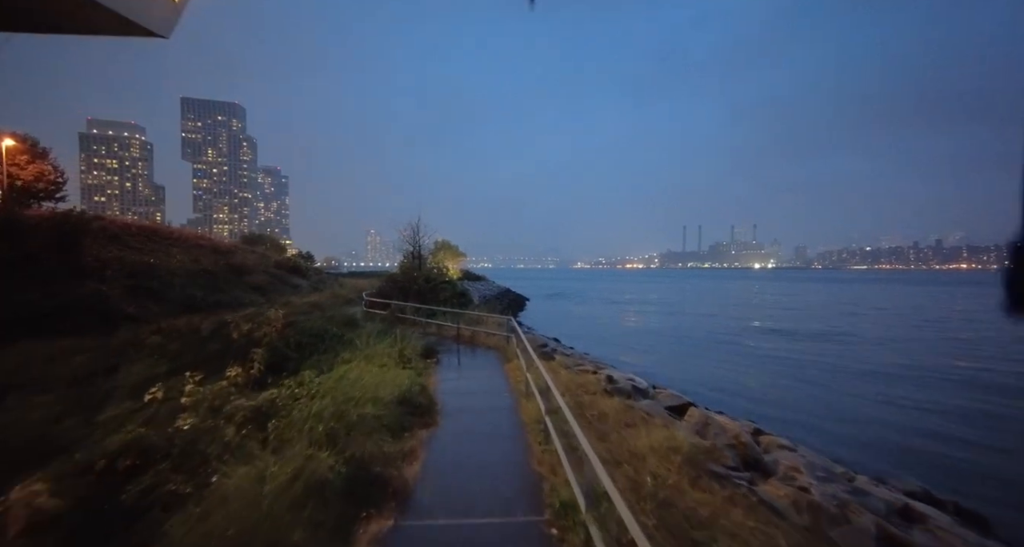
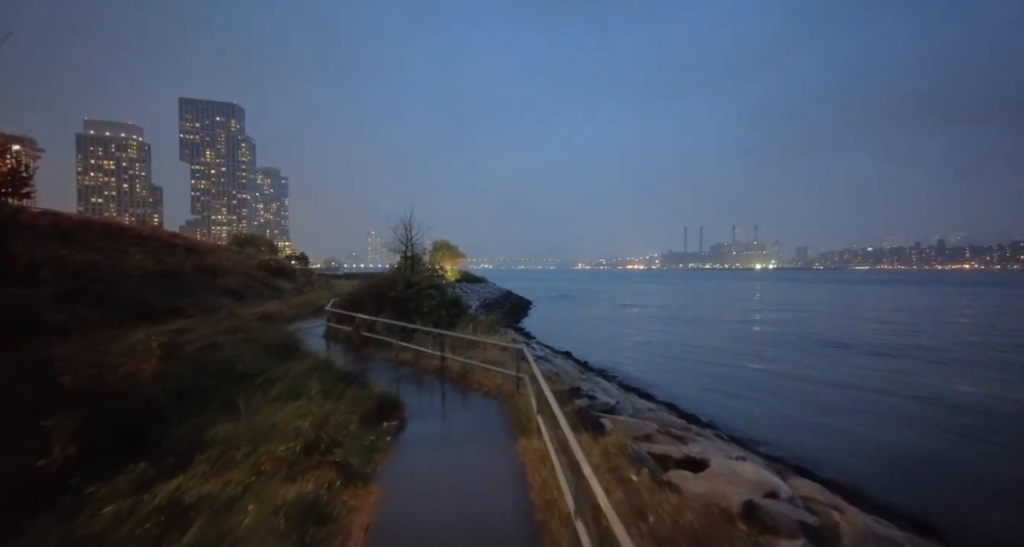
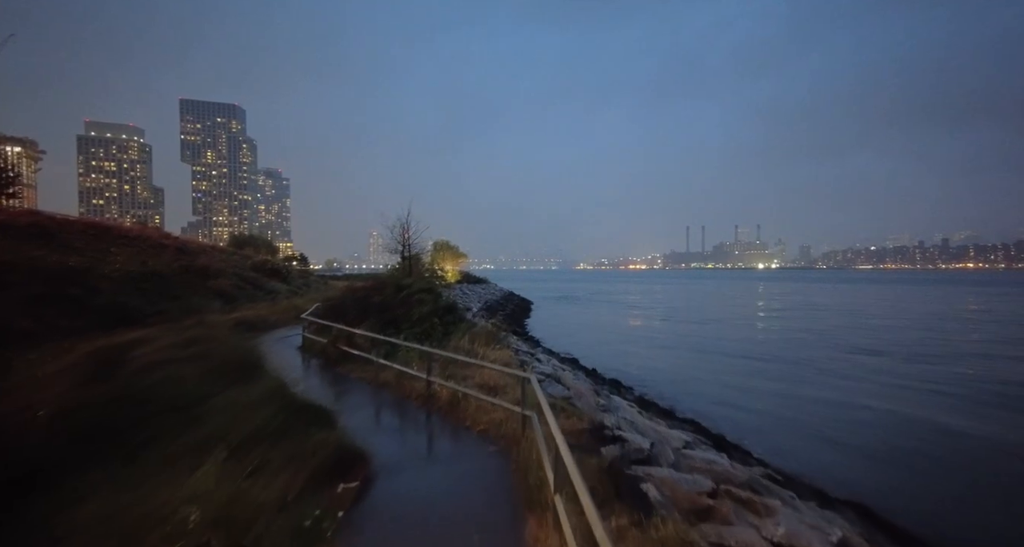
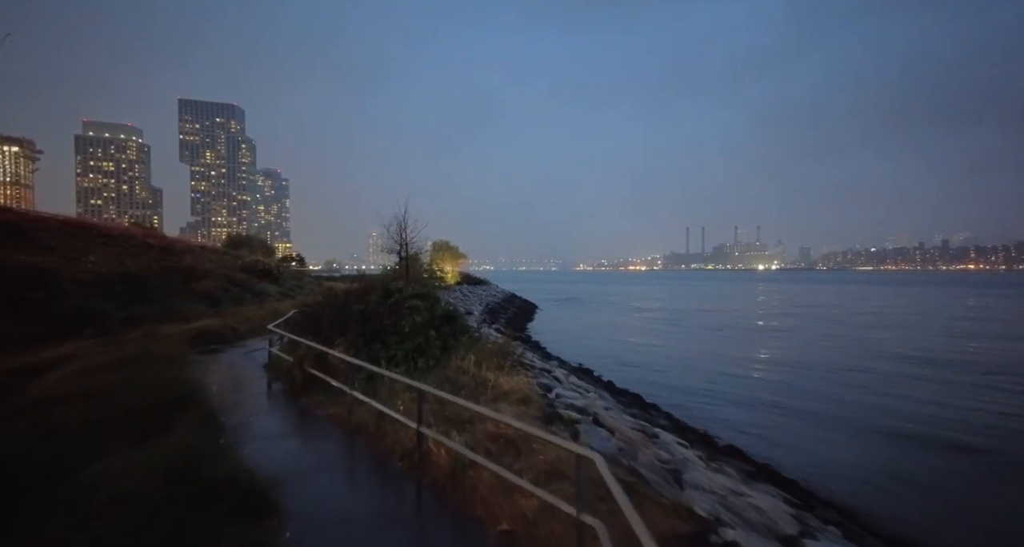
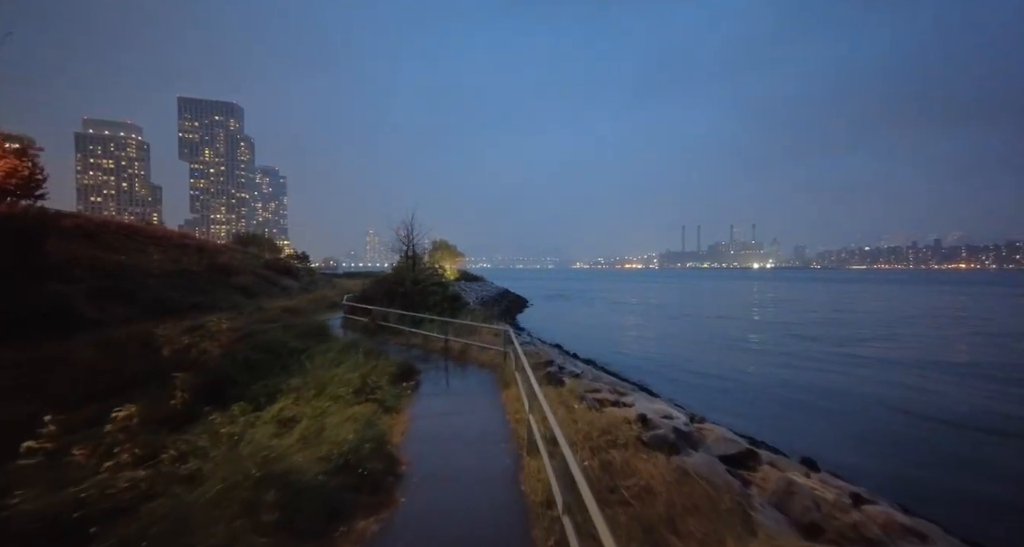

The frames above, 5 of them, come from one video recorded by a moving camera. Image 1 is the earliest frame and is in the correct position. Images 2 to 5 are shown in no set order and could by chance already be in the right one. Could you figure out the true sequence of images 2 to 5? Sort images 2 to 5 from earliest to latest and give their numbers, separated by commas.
5, 2, 3, 4
